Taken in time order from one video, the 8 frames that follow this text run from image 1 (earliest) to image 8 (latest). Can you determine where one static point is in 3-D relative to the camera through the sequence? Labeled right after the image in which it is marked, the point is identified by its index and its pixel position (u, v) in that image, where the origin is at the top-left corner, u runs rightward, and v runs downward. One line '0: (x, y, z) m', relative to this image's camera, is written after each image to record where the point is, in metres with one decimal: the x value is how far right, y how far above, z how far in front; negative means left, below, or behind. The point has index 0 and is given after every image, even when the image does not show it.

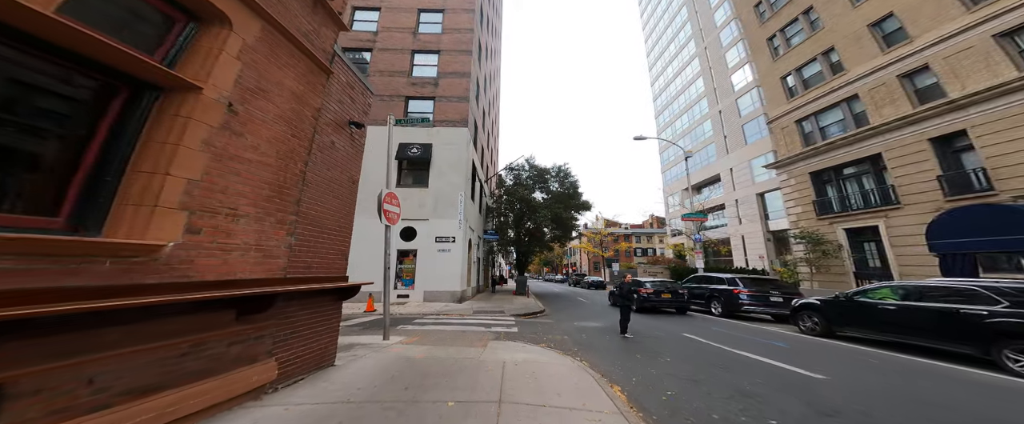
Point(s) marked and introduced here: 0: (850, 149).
0: (+14.4, +2.7, +12.8) m
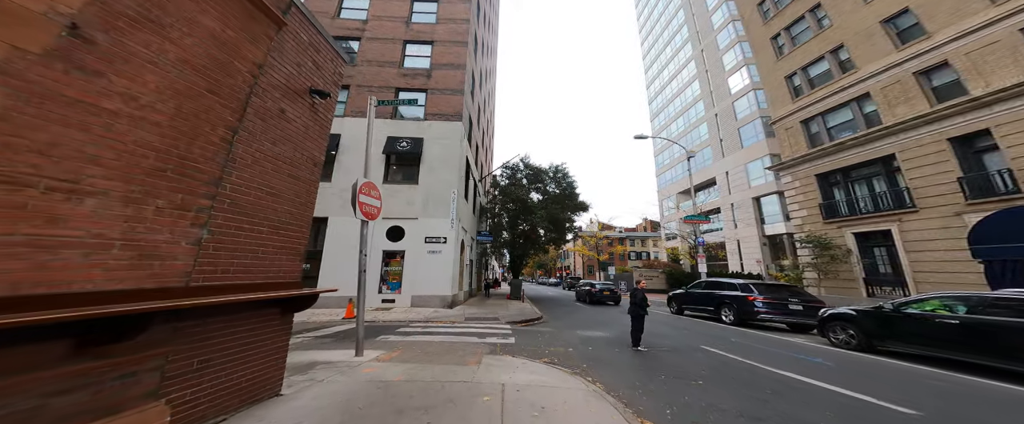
0: (+14.3, +2.6, +12.4) m
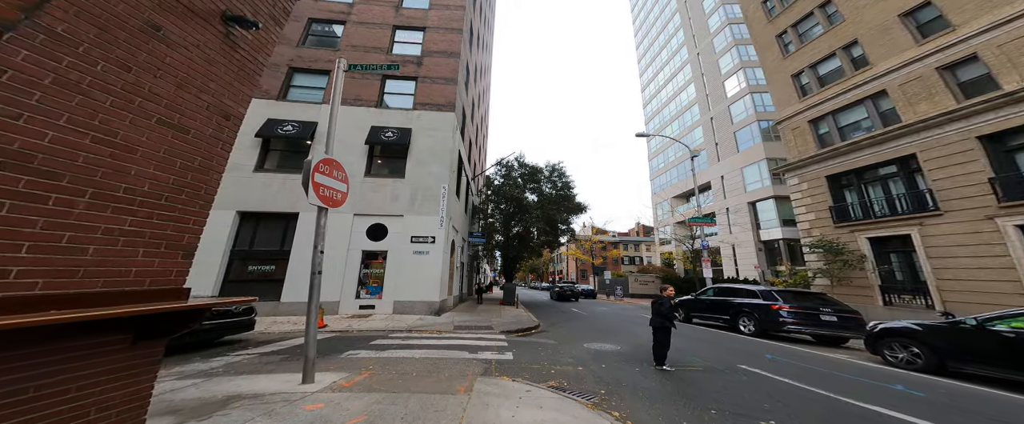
0: (+14.1, +2.4, +11.7) m
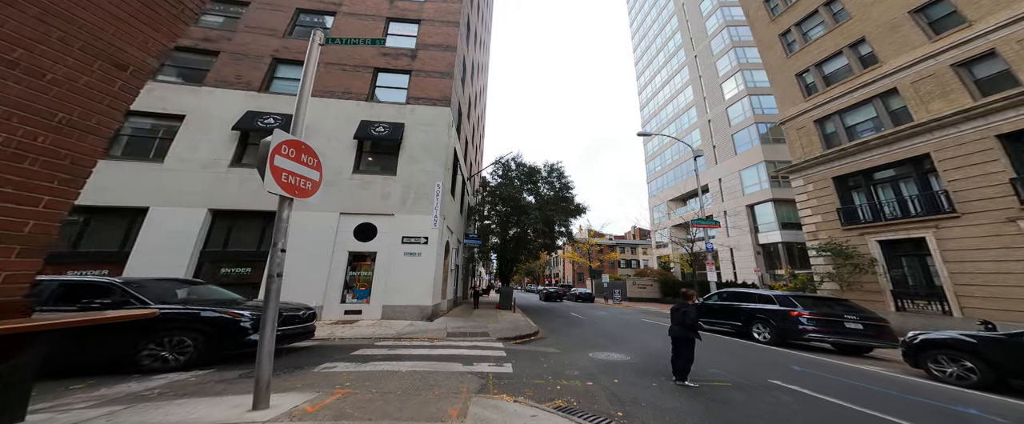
0: (+14.1, +2.4, +11.3) m
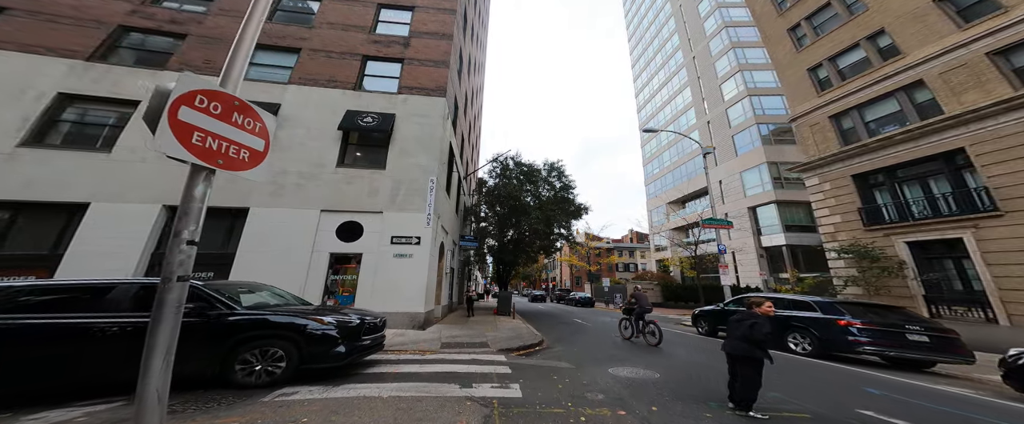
0: (+14.1, +2.4, +10.6) m
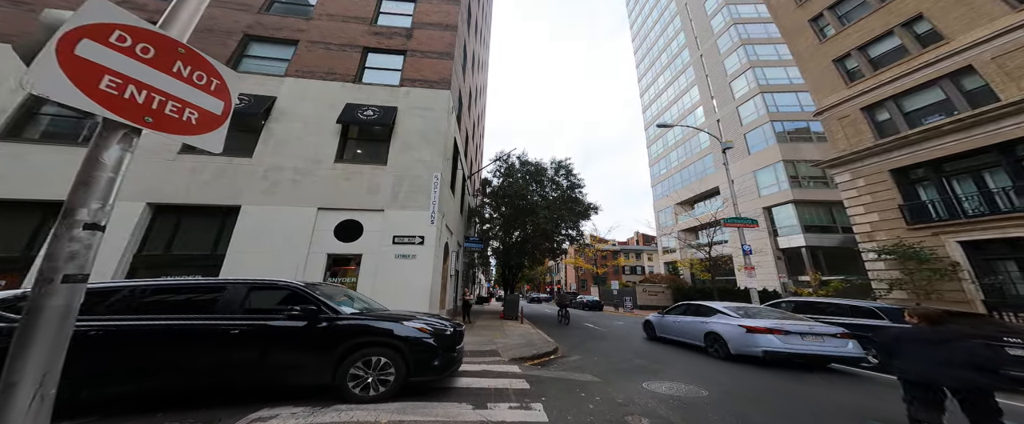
0: (+14.6, +2.5, +9.7) m
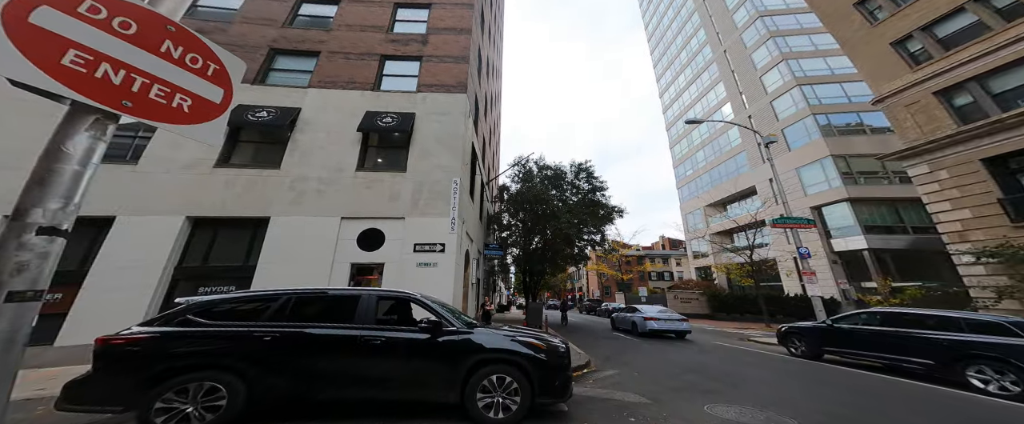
0: (+15.5, +2.7, +8.1) m
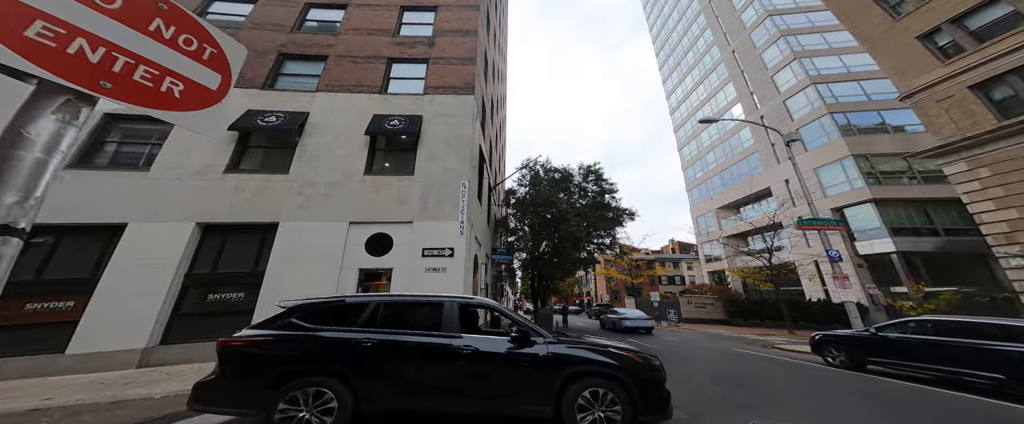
0: (+15.9, +2.7, +7.5) m
